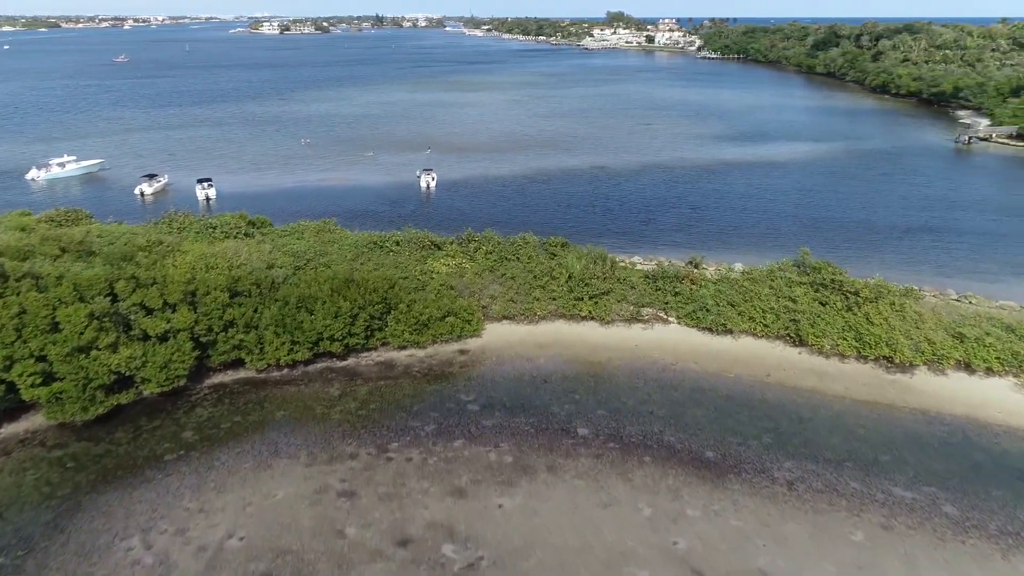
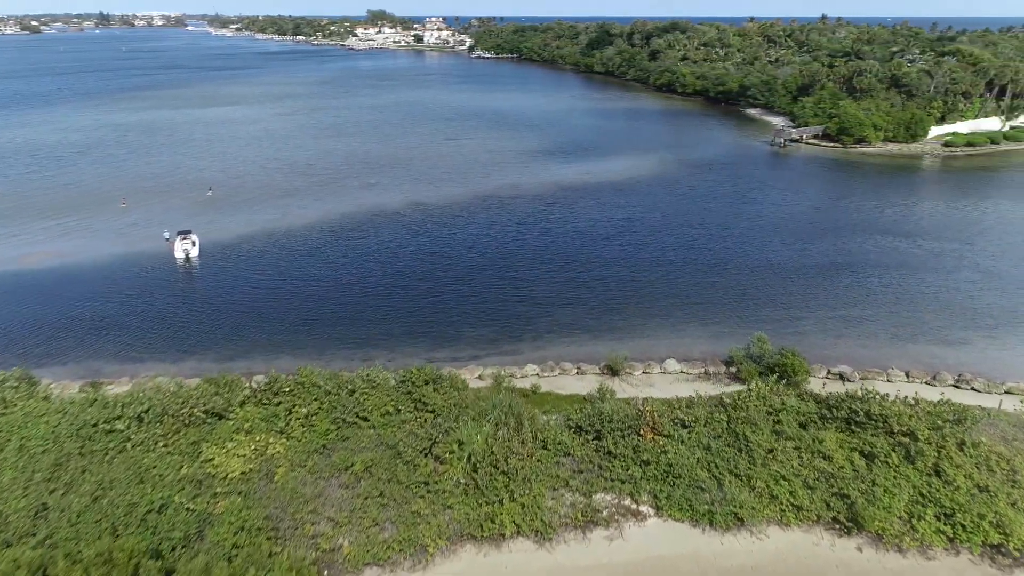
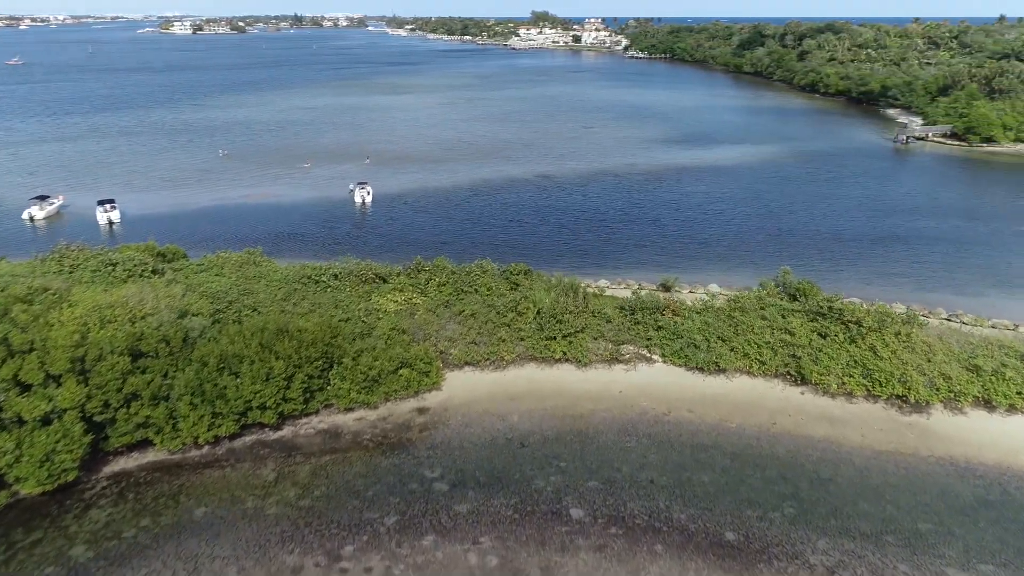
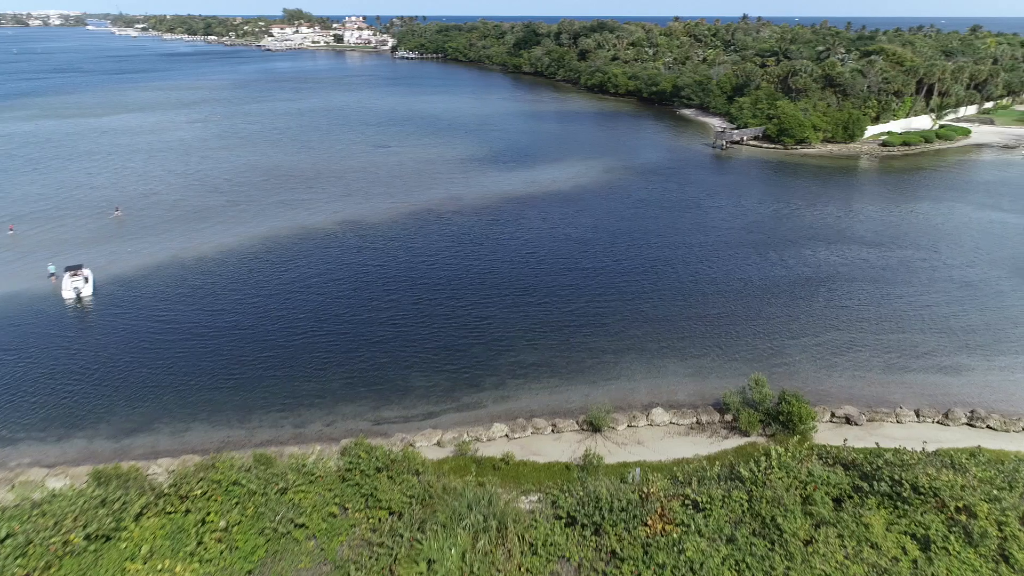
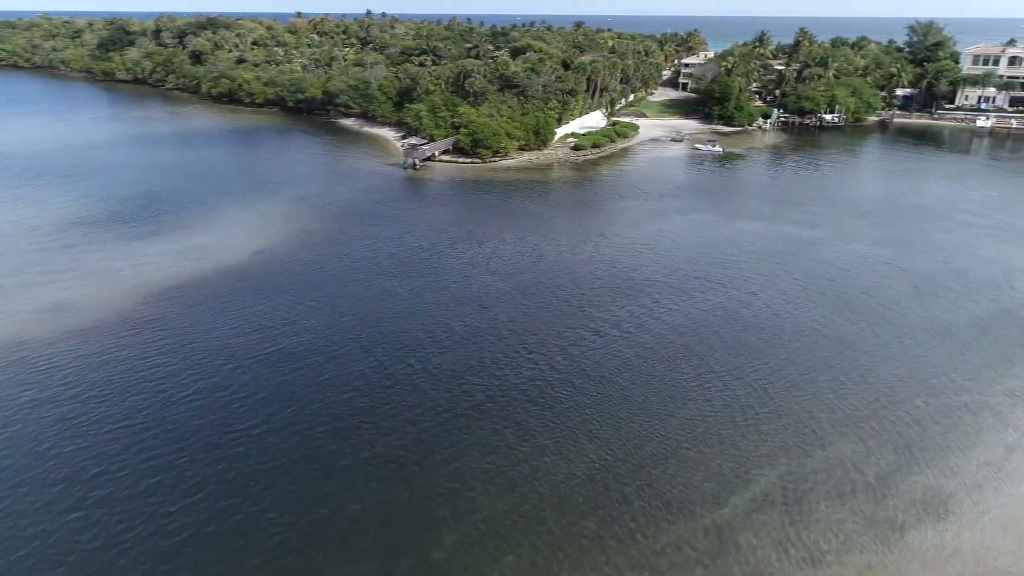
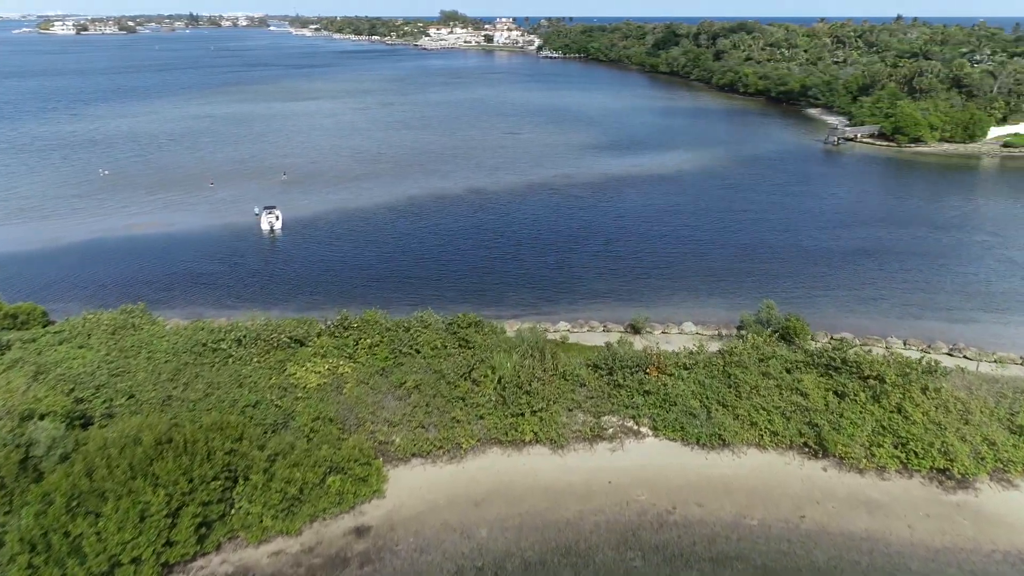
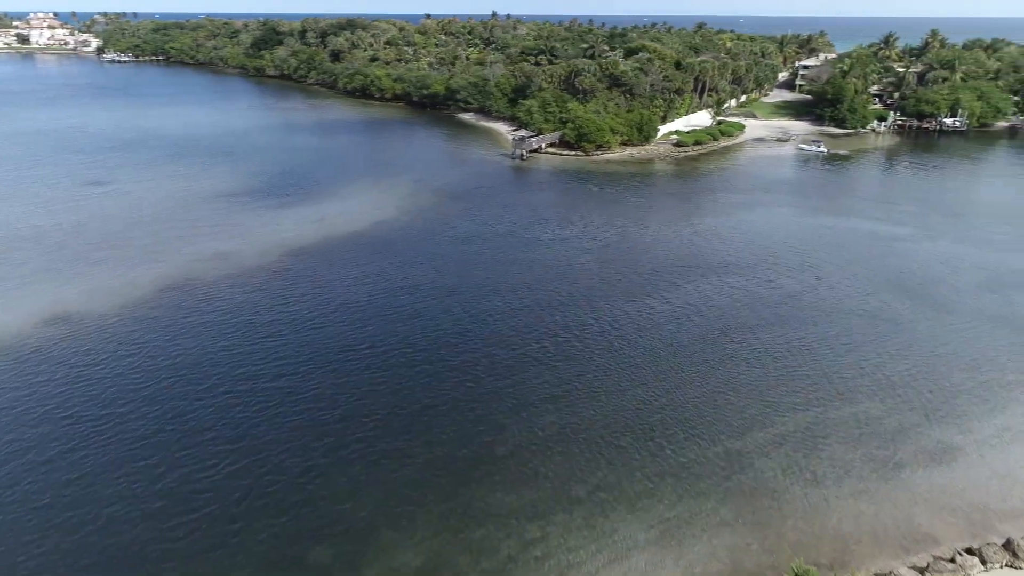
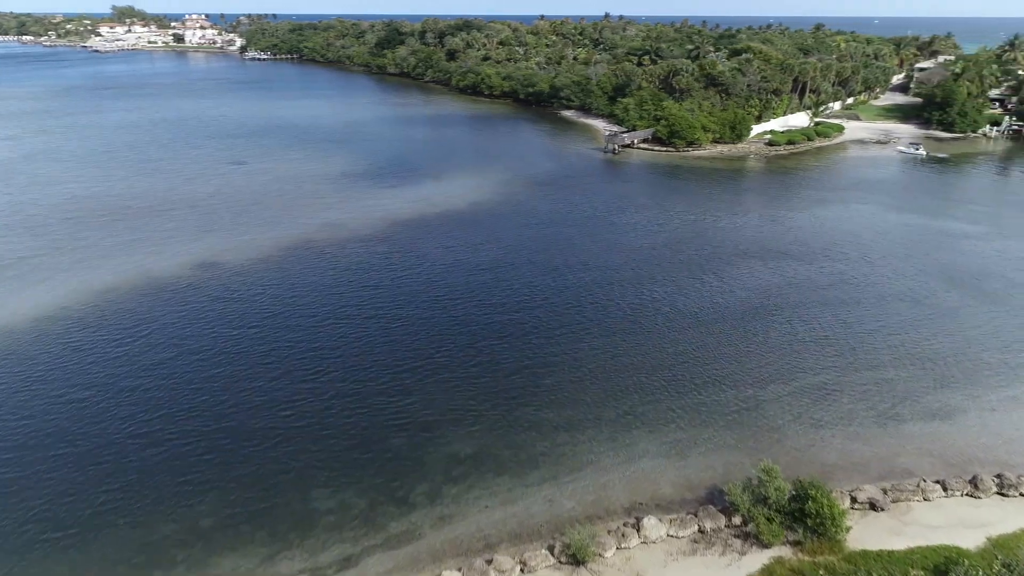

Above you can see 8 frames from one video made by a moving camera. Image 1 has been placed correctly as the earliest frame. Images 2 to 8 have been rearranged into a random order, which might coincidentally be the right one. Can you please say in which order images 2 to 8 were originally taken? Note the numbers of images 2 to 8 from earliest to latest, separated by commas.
3, 6, 2, 4, 8, 7, 5
